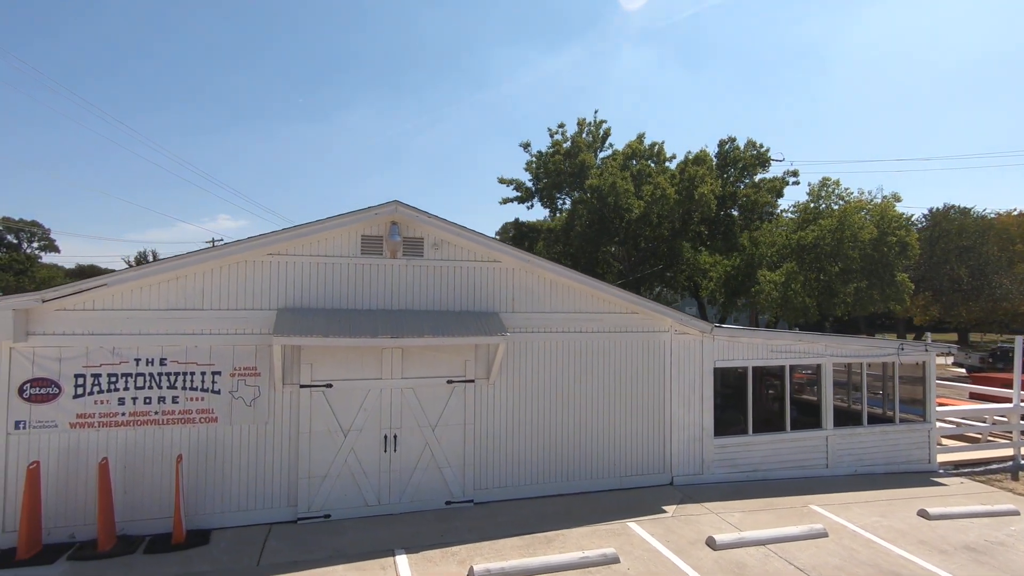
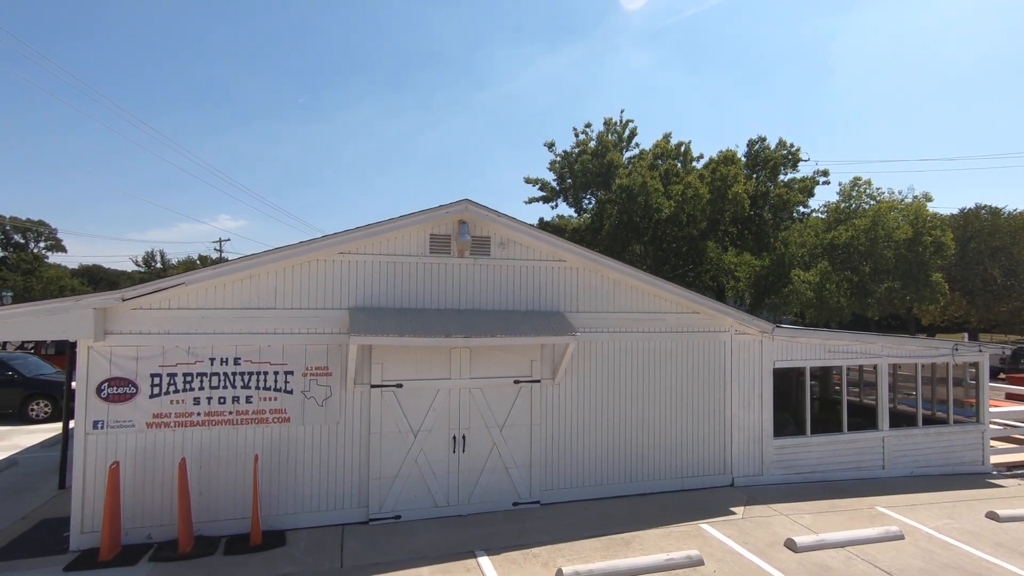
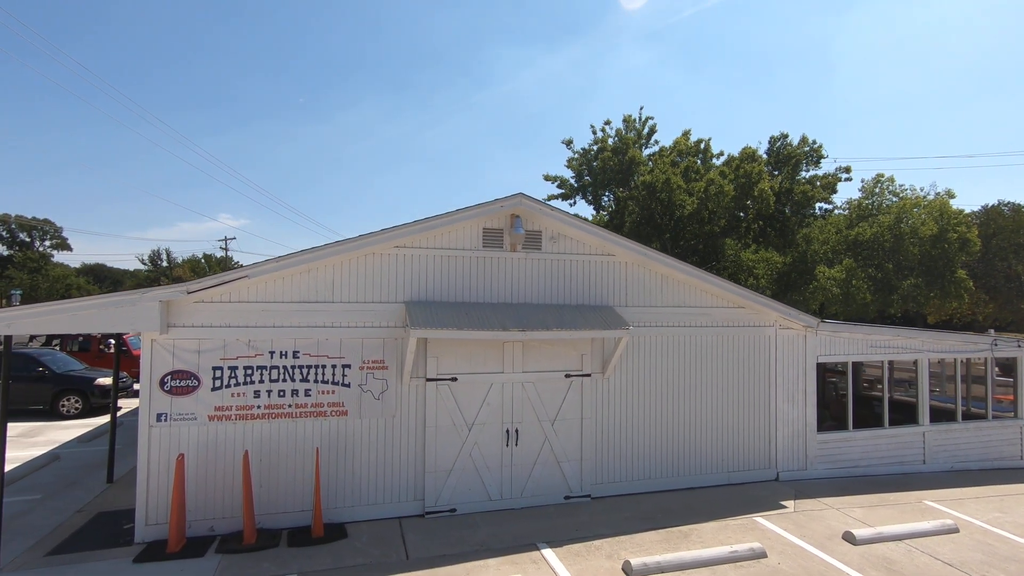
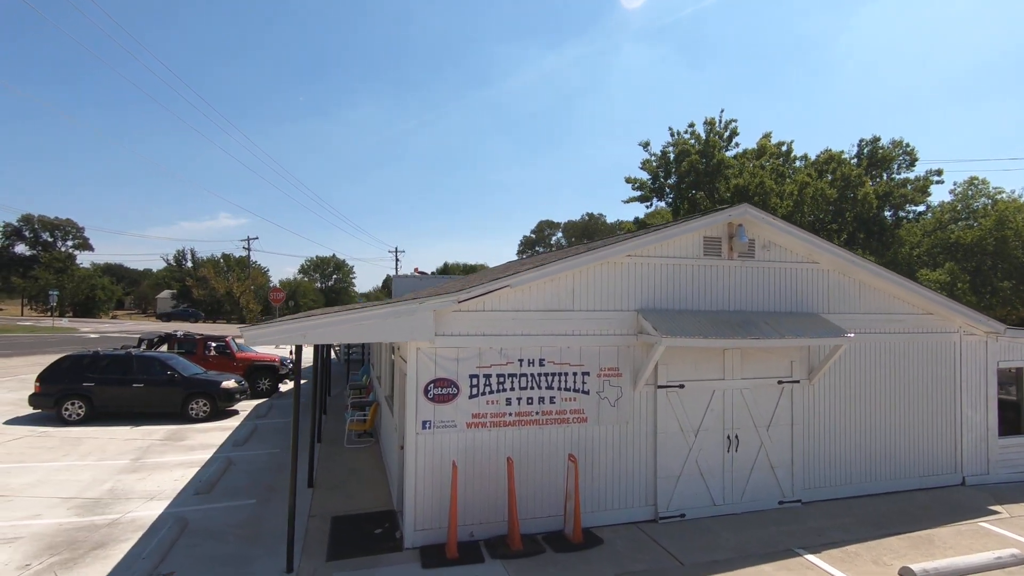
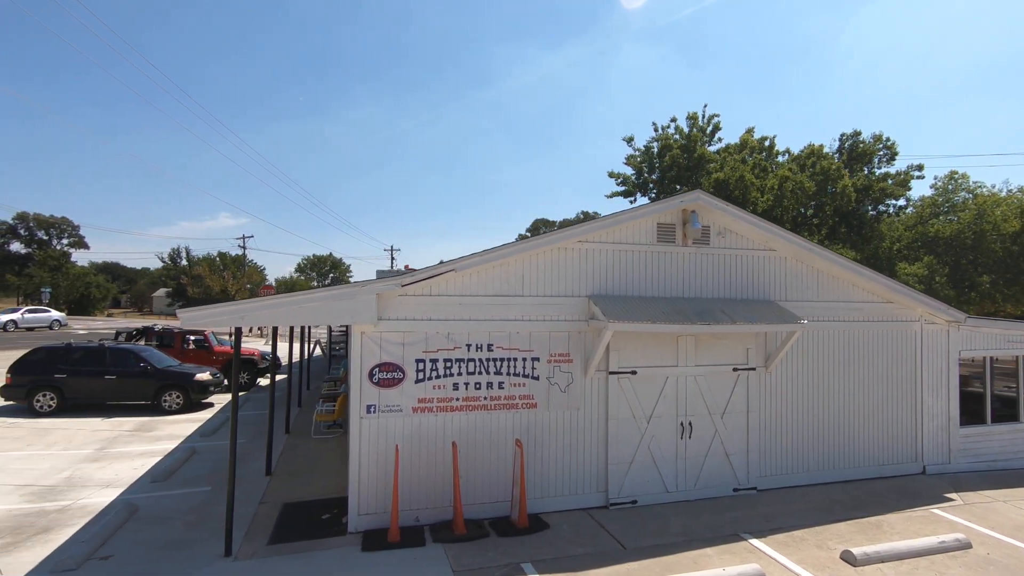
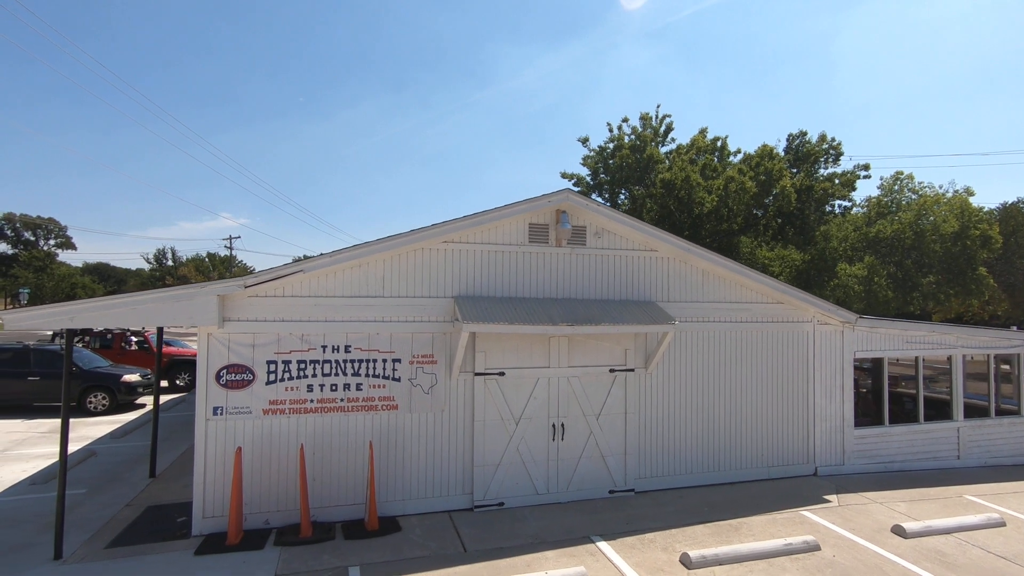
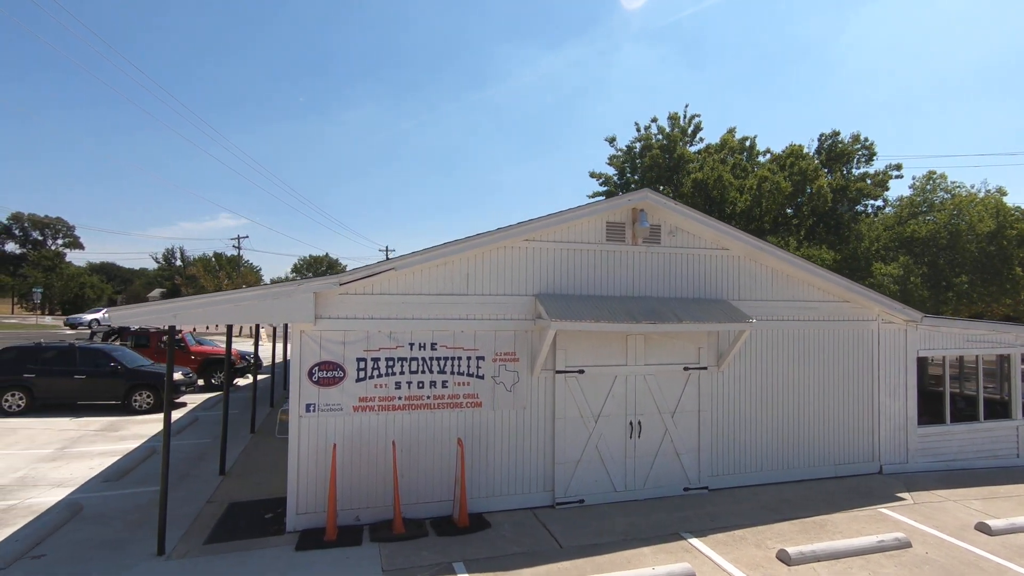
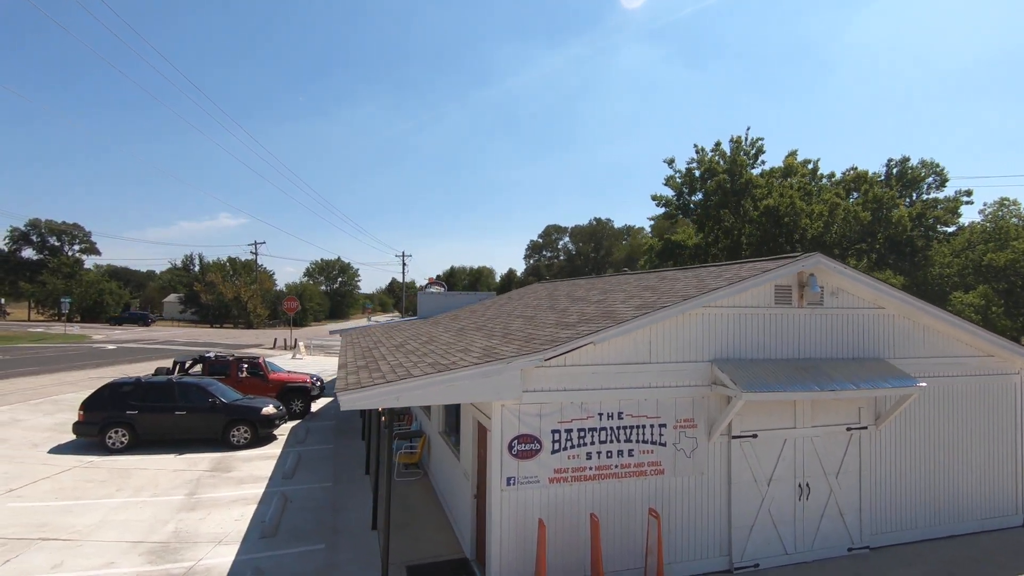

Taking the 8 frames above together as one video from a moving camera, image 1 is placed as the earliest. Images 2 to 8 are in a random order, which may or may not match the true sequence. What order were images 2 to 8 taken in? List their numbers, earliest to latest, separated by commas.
2, 3, 6, 7, 5, 4, 8
